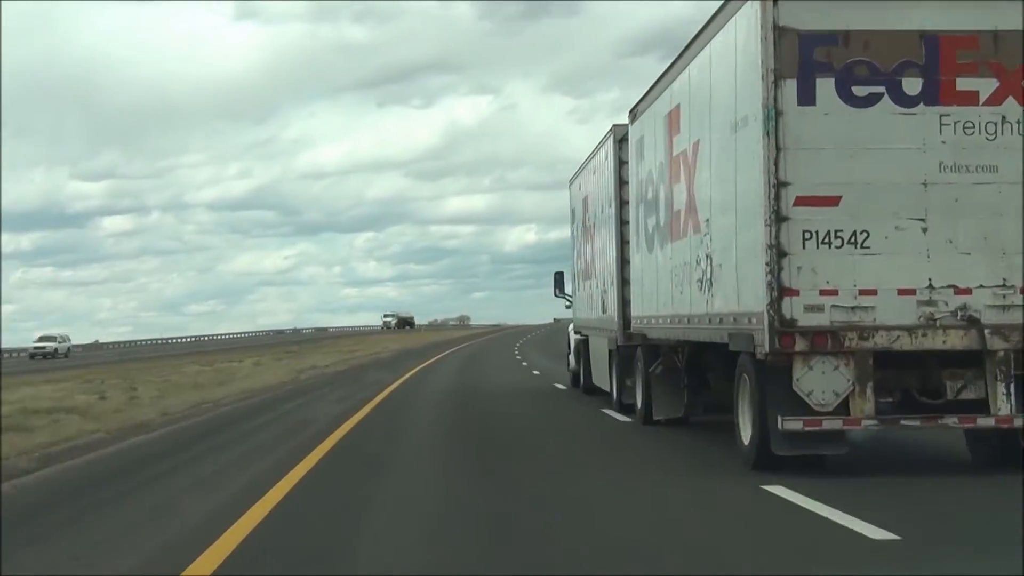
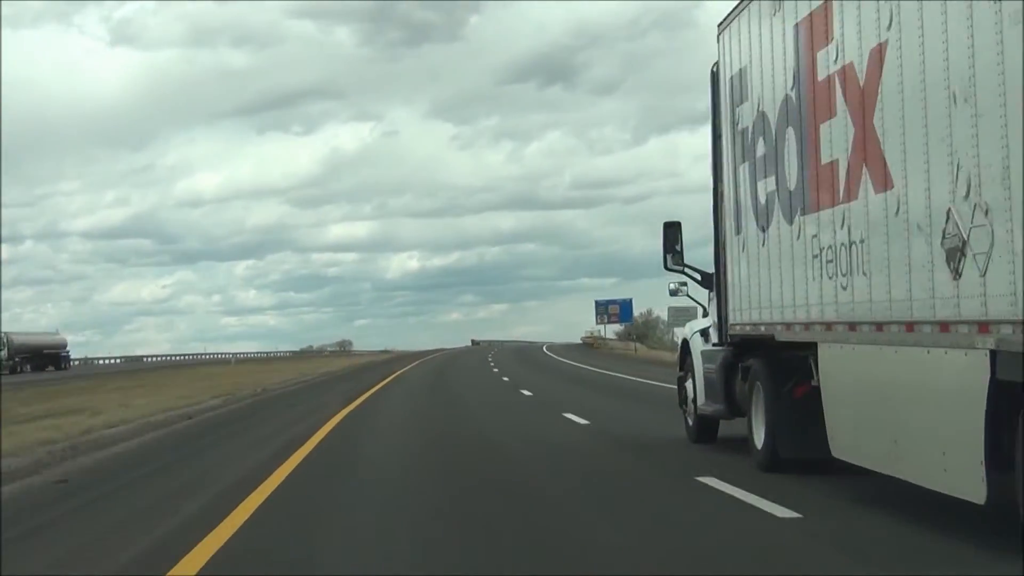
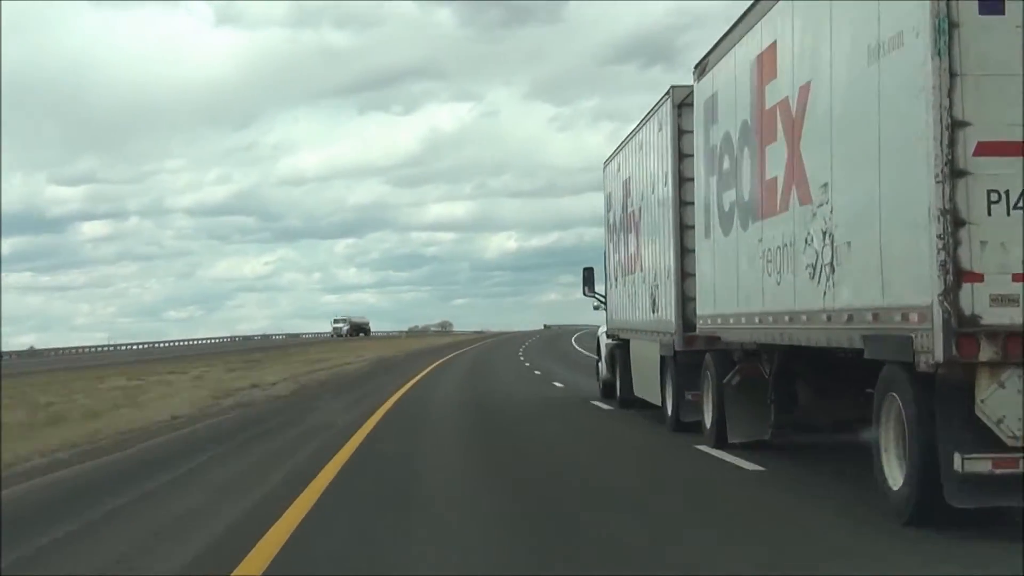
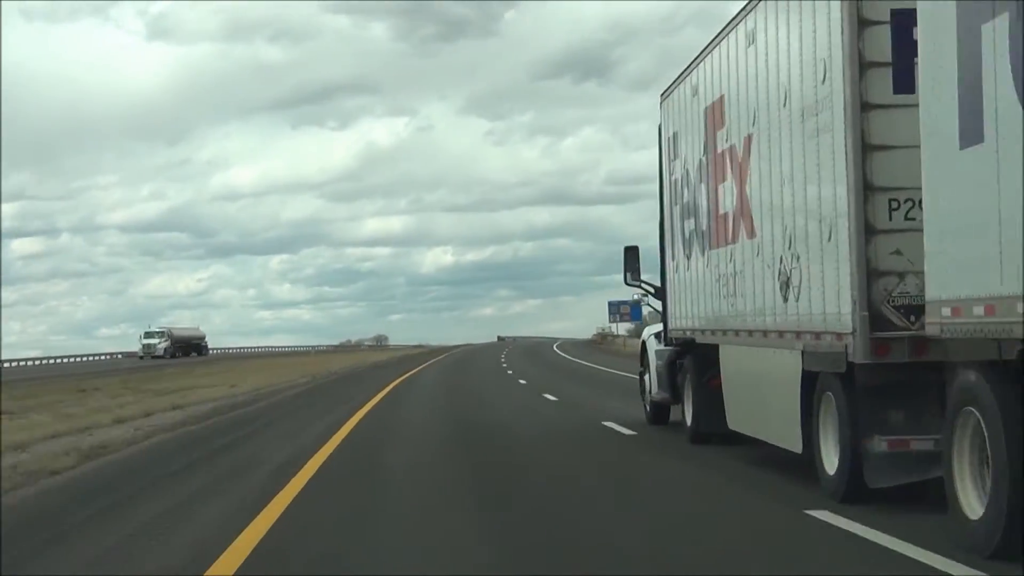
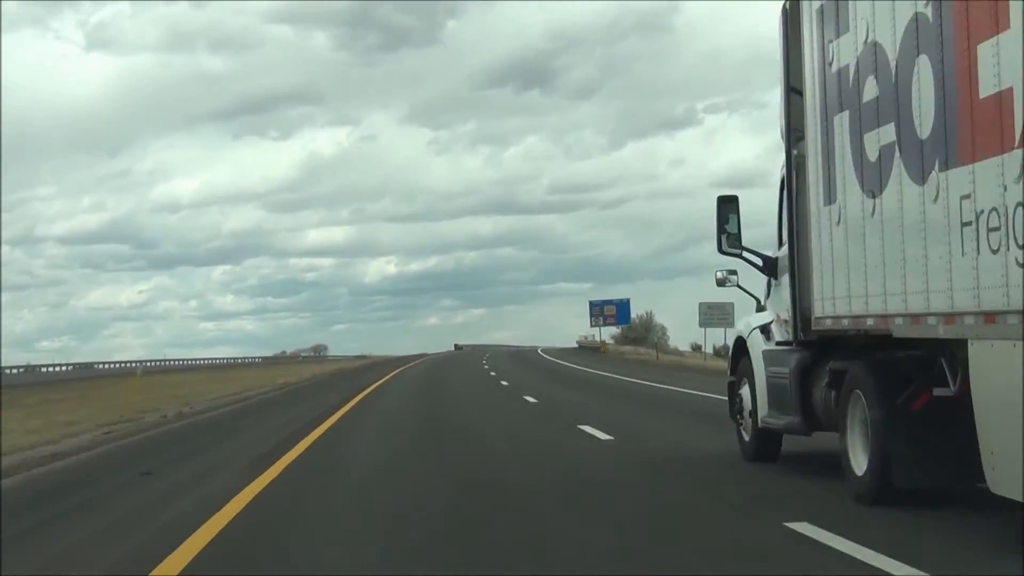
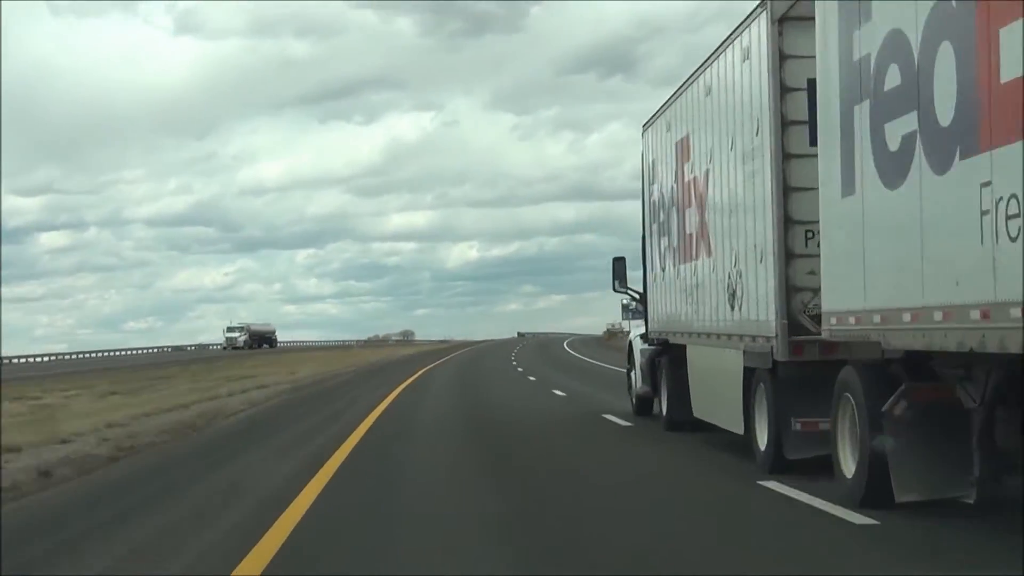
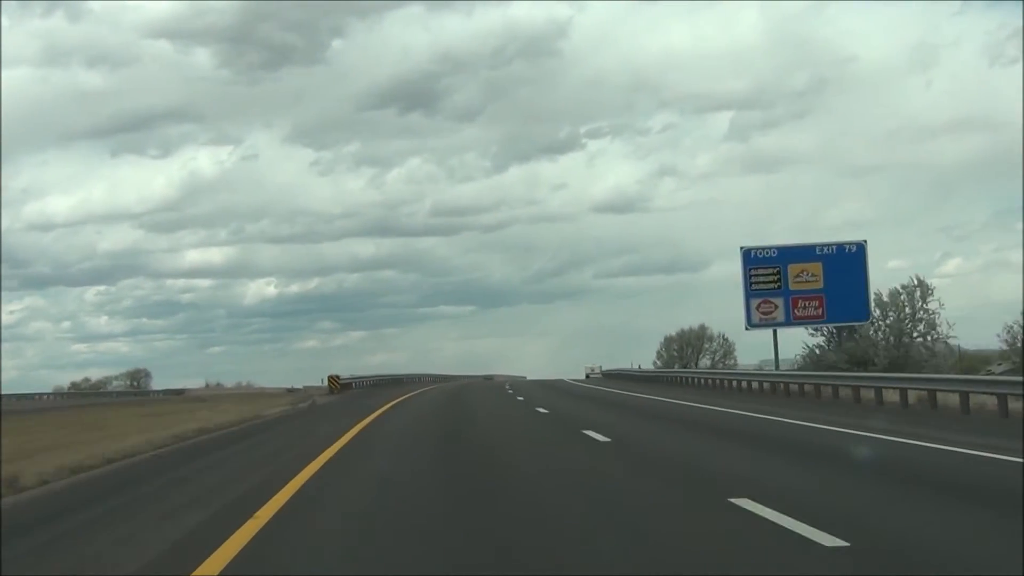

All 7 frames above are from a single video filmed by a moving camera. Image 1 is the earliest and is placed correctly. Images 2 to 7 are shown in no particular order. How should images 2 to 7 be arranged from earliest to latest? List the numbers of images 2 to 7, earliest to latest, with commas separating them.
3, 6, 4, 2, 5, 7
